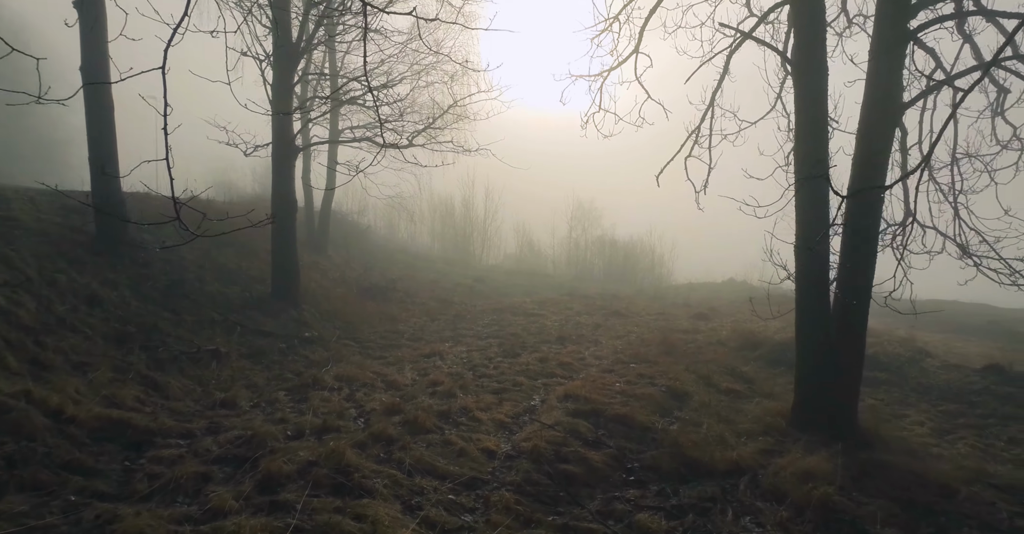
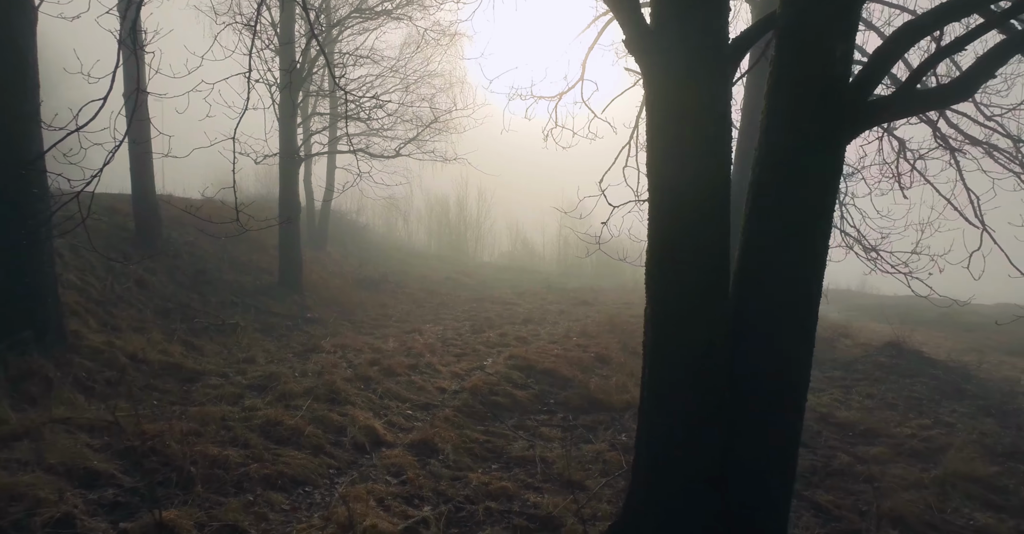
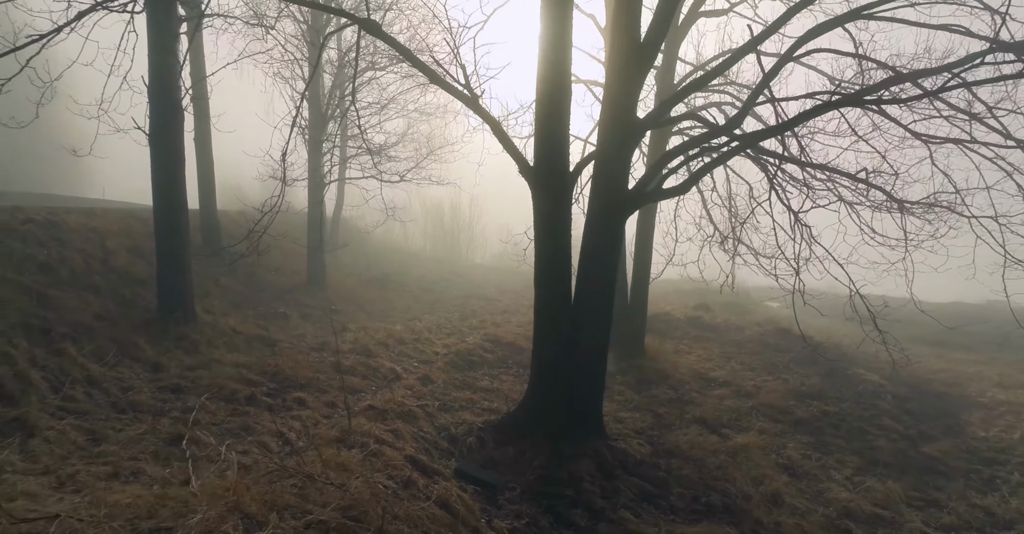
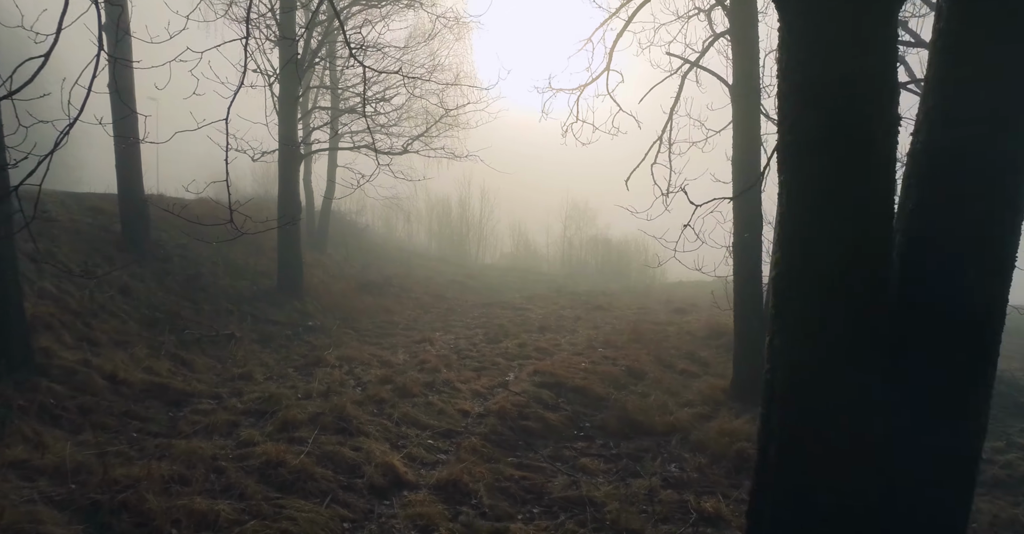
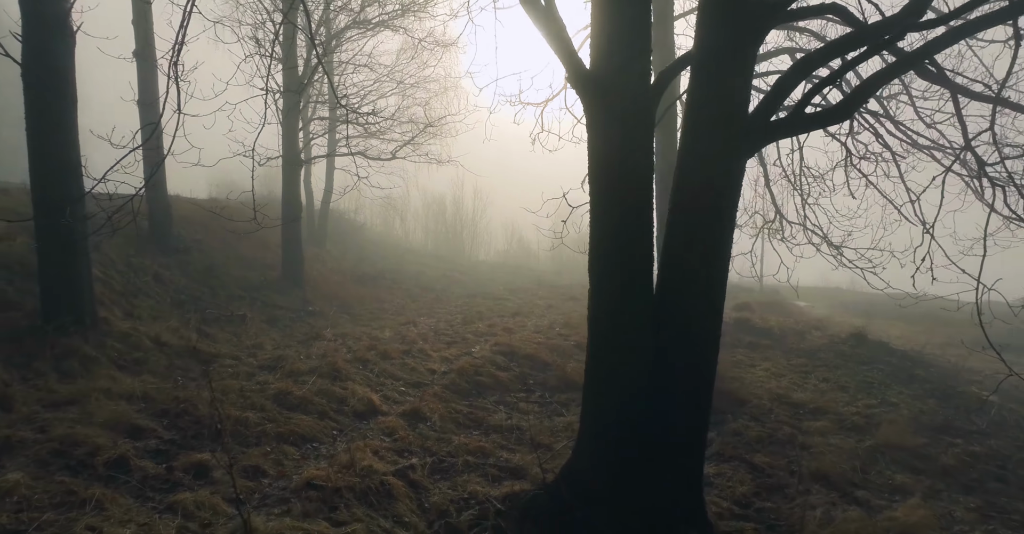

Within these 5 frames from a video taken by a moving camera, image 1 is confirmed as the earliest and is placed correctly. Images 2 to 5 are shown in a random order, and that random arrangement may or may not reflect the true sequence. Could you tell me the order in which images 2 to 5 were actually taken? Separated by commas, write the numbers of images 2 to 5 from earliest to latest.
4, 2, 5, 3
